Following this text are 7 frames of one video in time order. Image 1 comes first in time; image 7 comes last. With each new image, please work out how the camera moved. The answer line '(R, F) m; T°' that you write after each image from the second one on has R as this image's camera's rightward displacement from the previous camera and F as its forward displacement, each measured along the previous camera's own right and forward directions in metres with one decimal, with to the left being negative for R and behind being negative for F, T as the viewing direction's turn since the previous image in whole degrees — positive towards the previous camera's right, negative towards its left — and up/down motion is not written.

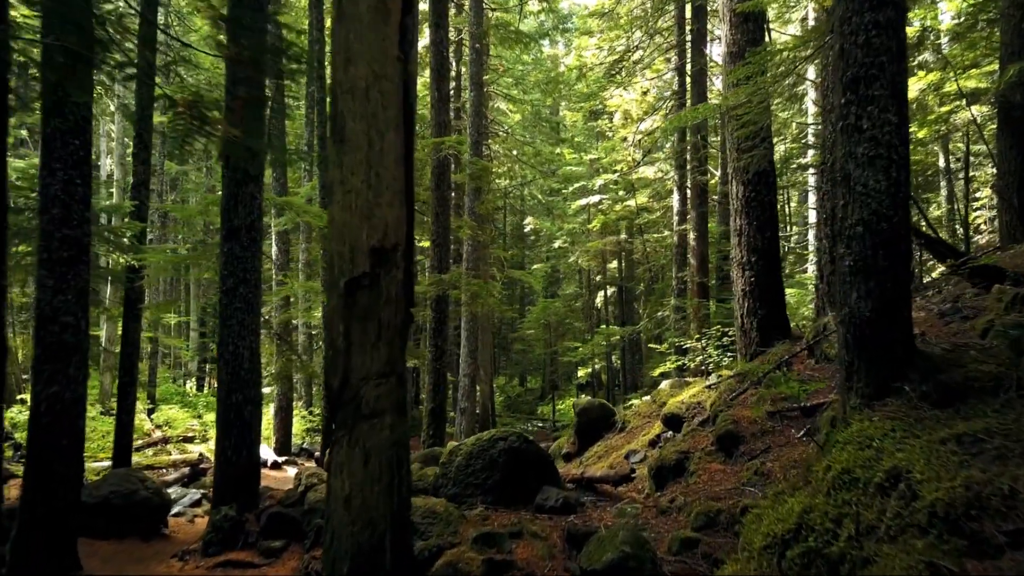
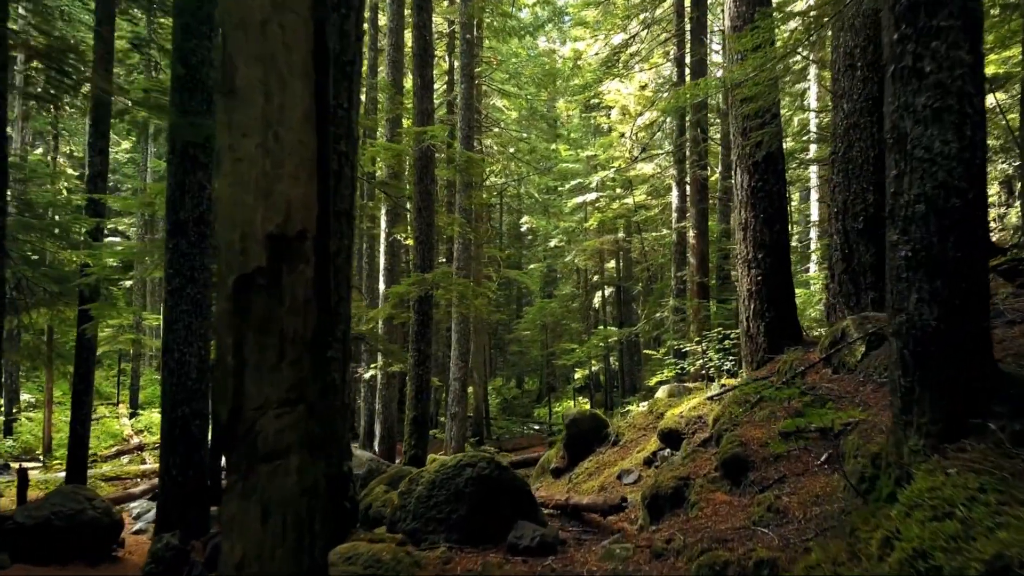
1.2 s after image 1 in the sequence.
(+0.2, +0.7) m; 0°
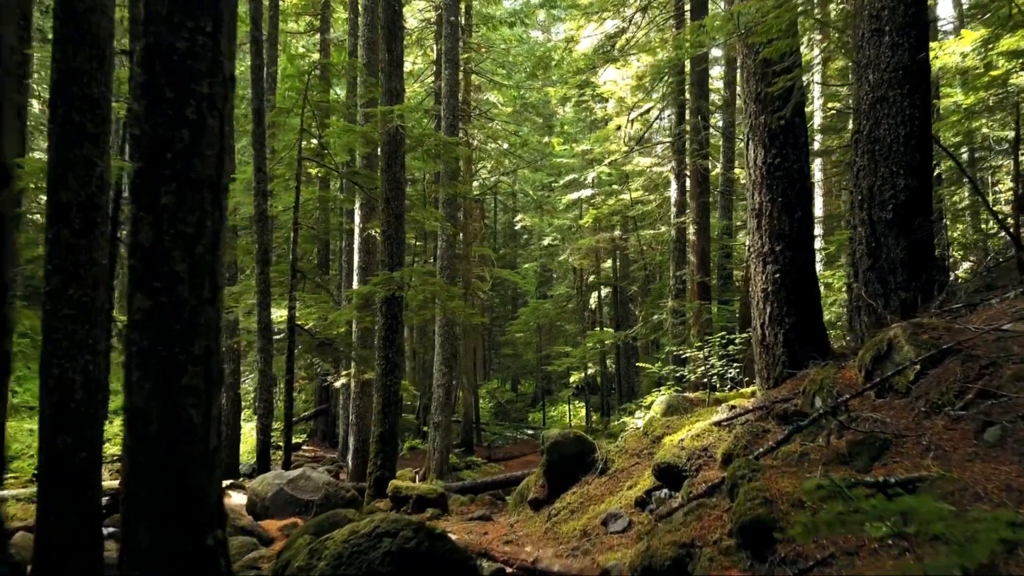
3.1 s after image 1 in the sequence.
(+0.3, +1.1) m; 0°
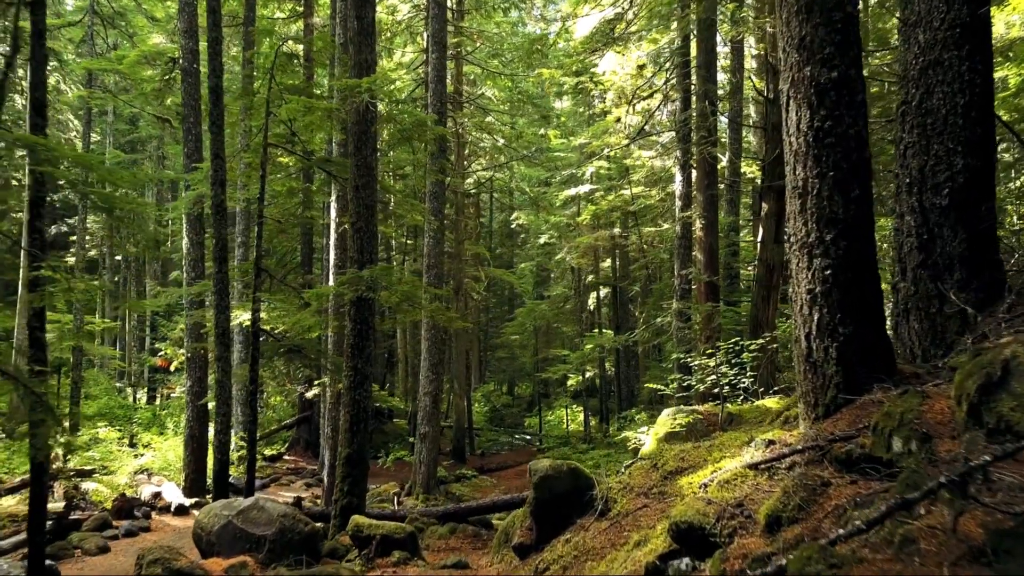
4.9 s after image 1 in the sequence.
(+0.2, +1.1) m; 0°
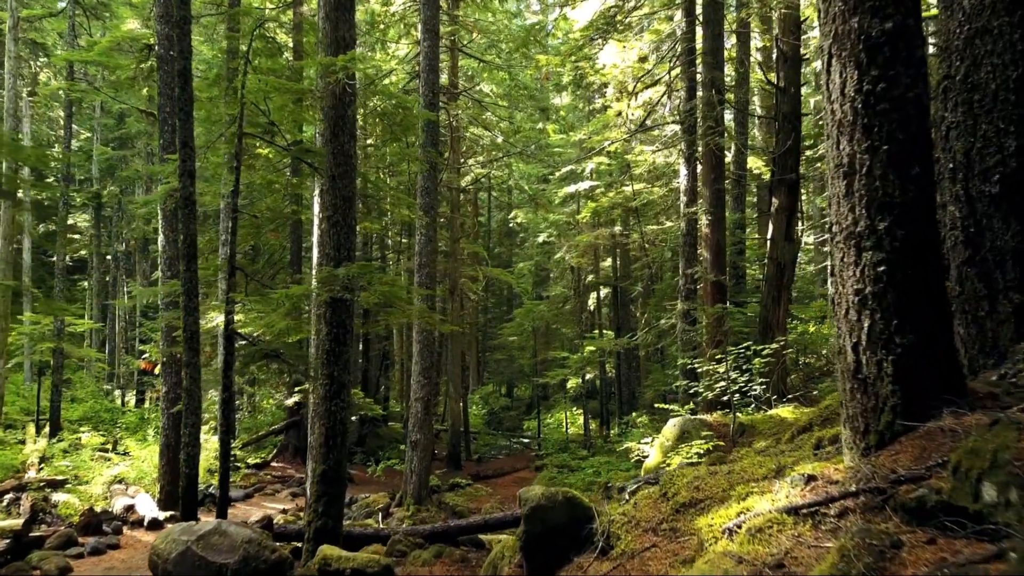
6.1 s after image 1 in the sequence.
(+0.1, +0.7) m; 0°
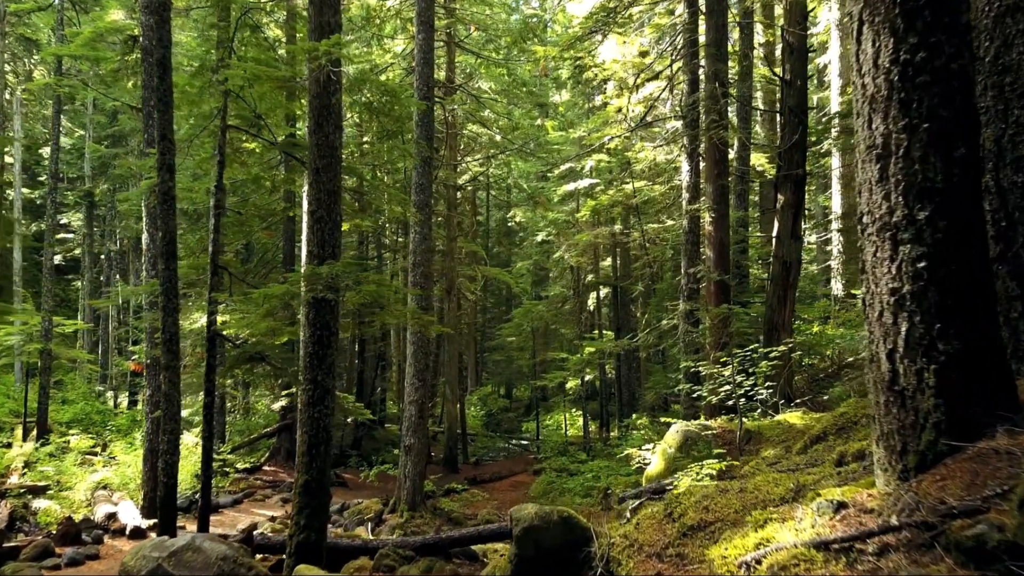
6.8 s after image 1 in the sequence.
(+0.1, +0.4) m; 0°
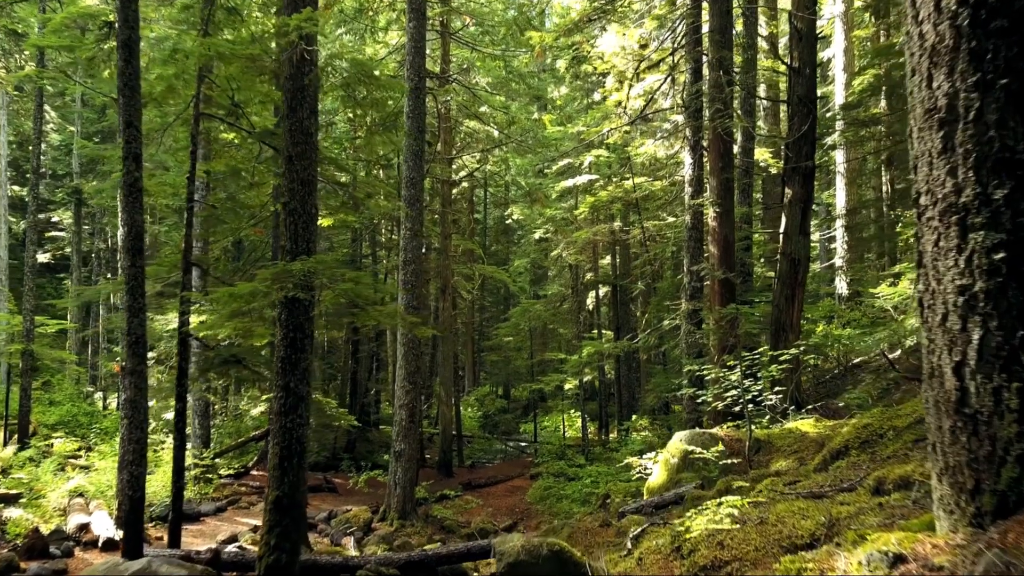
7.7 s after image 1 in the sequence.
(+0.1, +0.5) m; 0°
